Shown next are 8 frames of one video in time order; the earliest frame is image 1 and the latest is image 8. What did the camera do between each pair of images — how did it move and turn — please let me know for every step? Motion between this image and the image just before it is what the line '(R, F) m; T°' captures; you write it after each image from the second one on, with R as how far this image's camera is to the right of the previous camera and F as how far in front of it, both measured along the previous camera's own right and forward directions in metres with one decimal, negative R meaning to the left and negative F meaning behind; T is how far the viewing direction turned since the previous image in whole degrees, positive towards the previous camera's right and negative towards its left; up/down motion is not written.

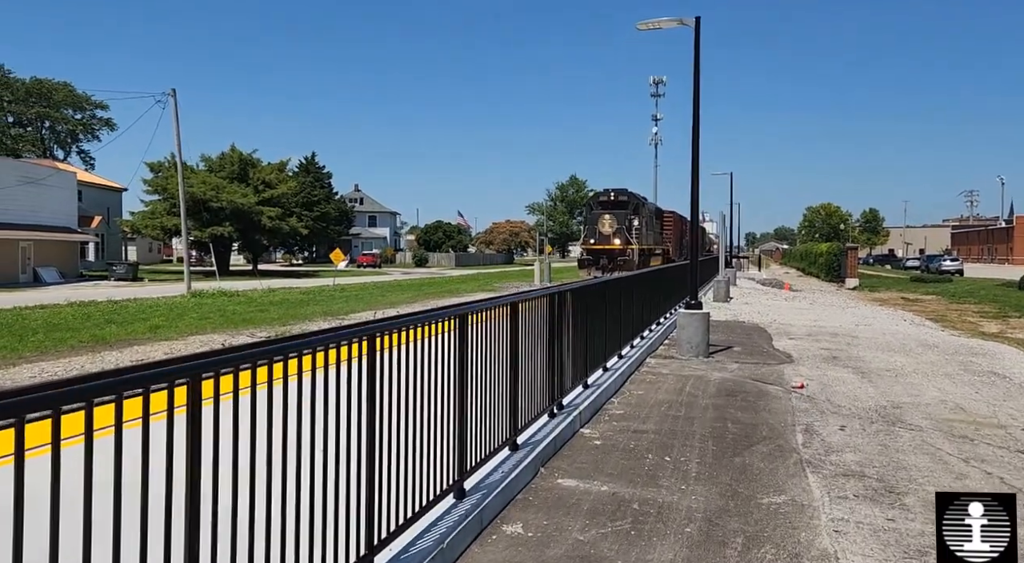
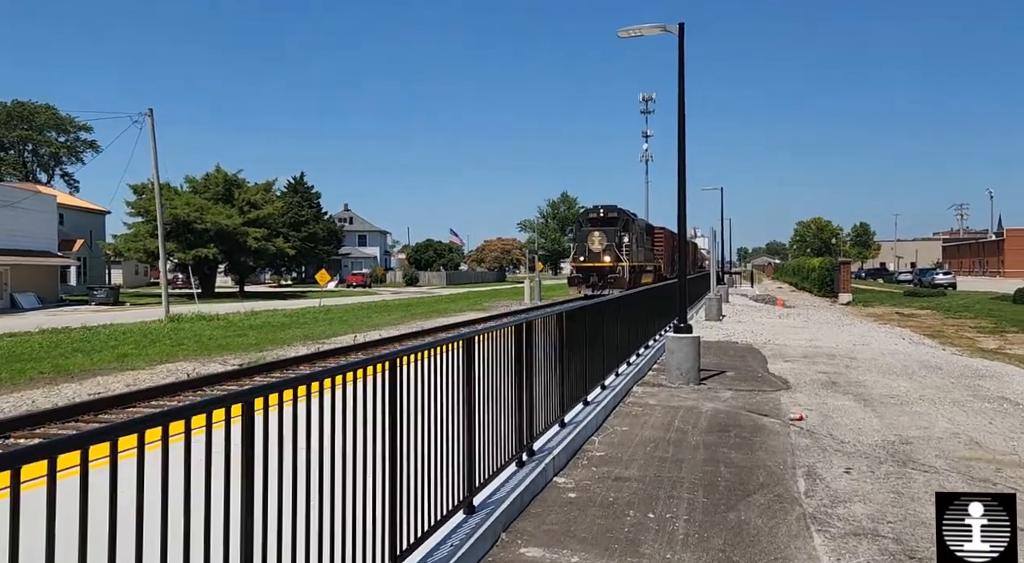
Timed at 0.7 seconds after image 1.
(+0.3, +0.8) m; +1°
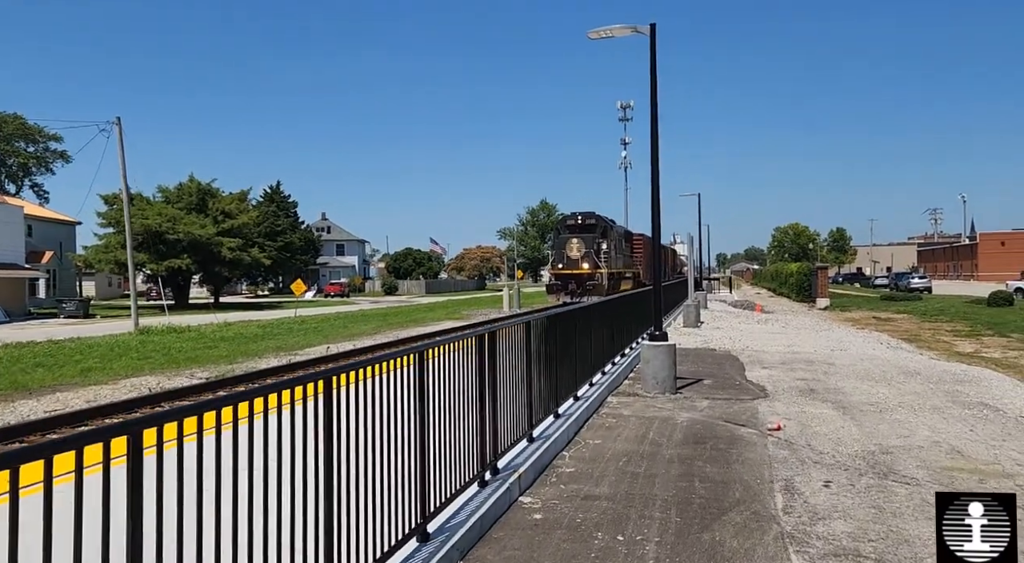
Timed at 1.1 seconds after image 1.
(+0.2, +0.3) m; +2°
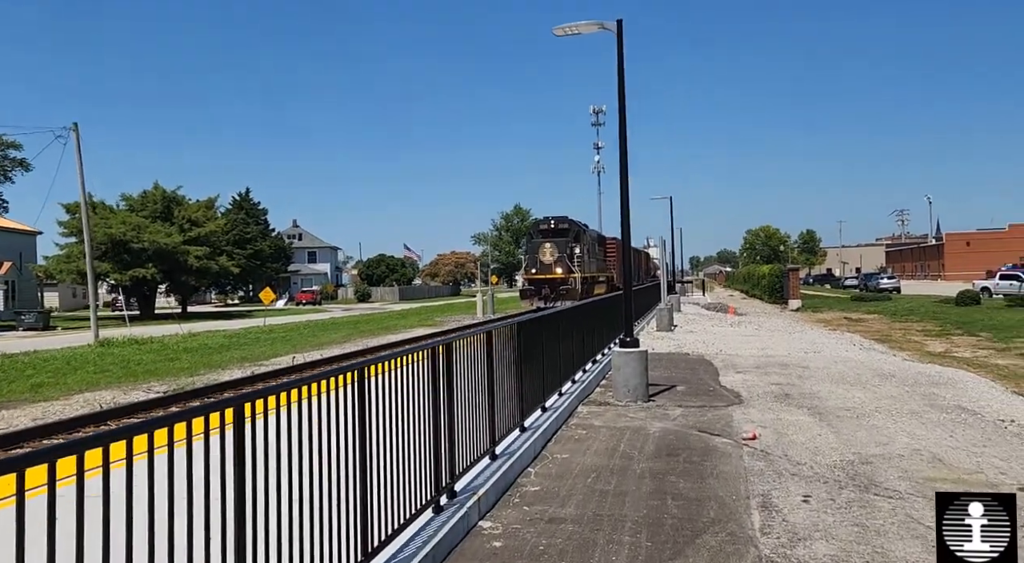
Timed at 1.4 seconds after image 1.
(+0.2, +0.4) m; +2°
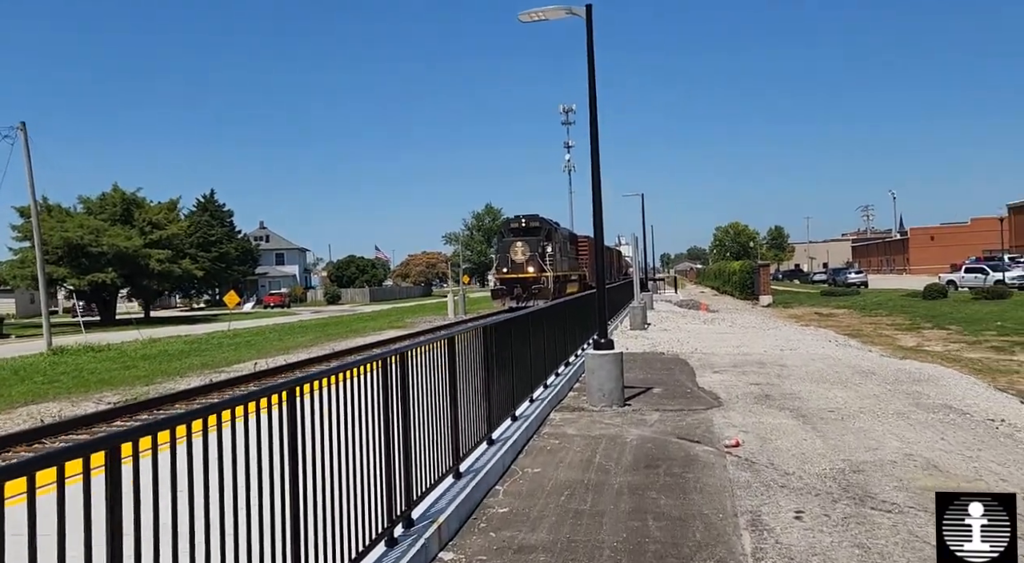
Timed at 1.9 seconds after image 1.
(+0.1, +0.6) m; +2°
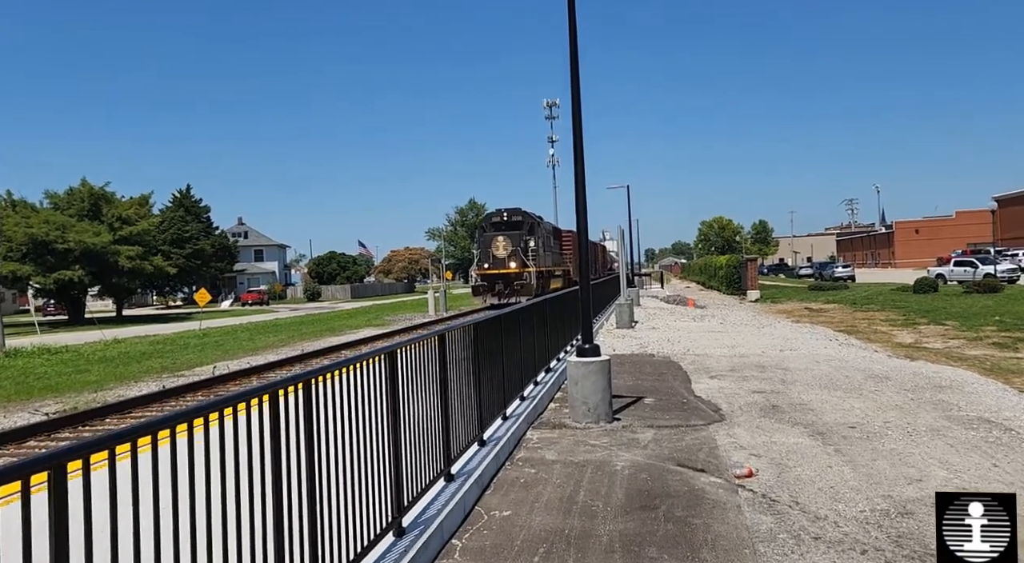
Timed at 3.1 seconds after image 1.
(+0.2, +1.4) m; +1°
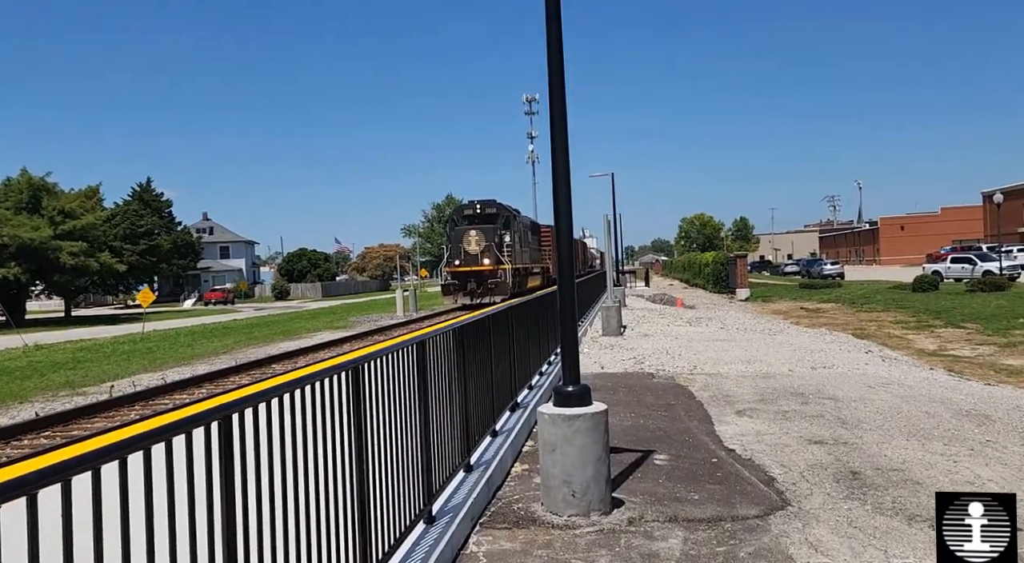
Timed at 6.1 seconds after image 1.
(+0.3, +3.4) m; +2°
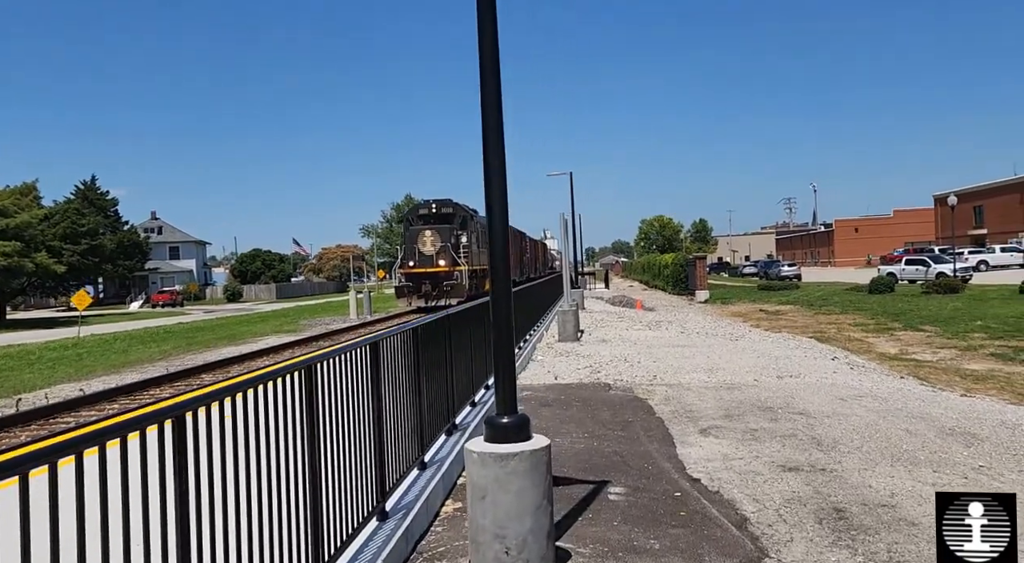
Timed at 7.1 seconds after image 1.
(+0.3, +1.0) m; +3°
